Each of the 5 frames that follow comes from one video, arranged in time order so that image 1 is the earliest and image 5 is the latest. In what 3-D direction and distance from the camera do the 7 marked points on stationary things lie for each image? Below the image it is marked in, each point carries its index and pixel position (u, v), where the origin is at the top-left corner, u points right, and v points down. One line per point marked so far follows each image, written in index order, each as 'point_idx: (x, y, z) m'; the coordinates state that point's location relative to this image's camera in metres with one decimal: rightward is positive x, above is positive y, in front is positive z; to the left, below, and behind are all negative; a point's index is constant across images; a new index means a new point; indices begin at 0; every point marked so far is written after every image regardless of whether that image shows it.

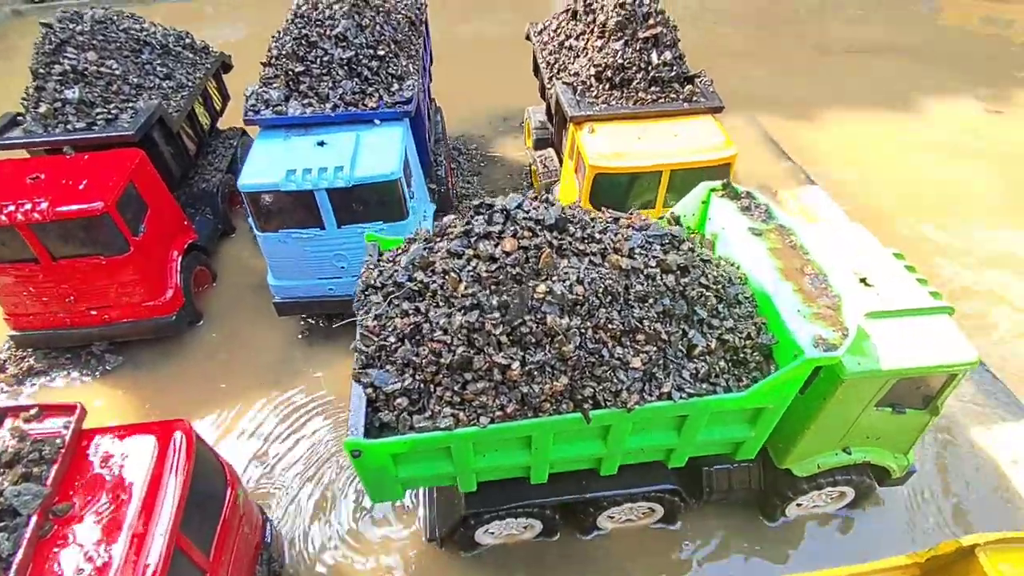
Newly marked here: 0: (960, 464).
0: (+3.3, -1.3, +4.7) m
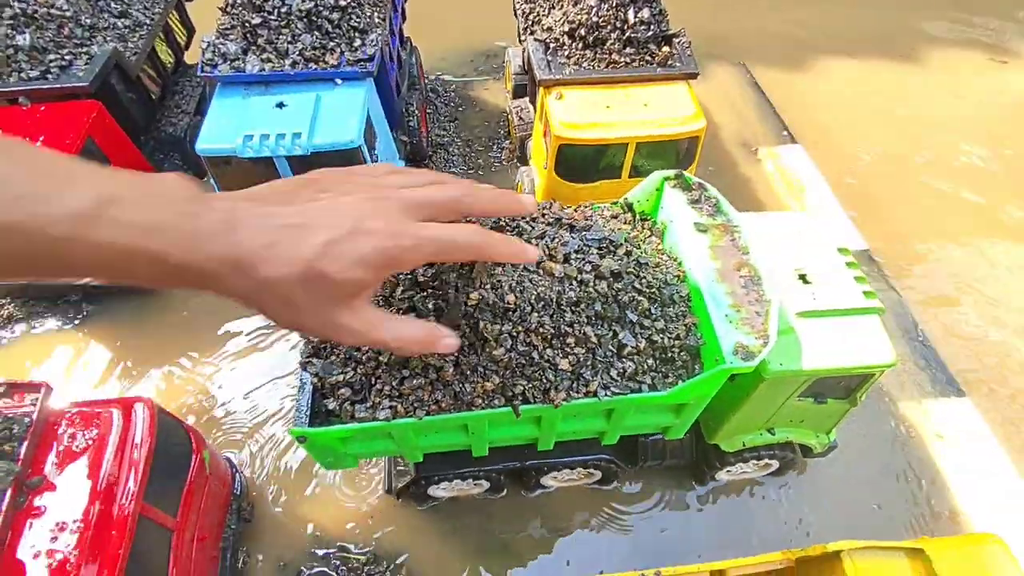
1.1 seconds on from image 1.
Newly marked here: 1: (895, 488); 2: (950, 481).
0: (+2.9, -1.2, +5.0) m
1: (+2.9, -1.5, +4.7) m
2: (+3.3, -1.4, +4.8) m
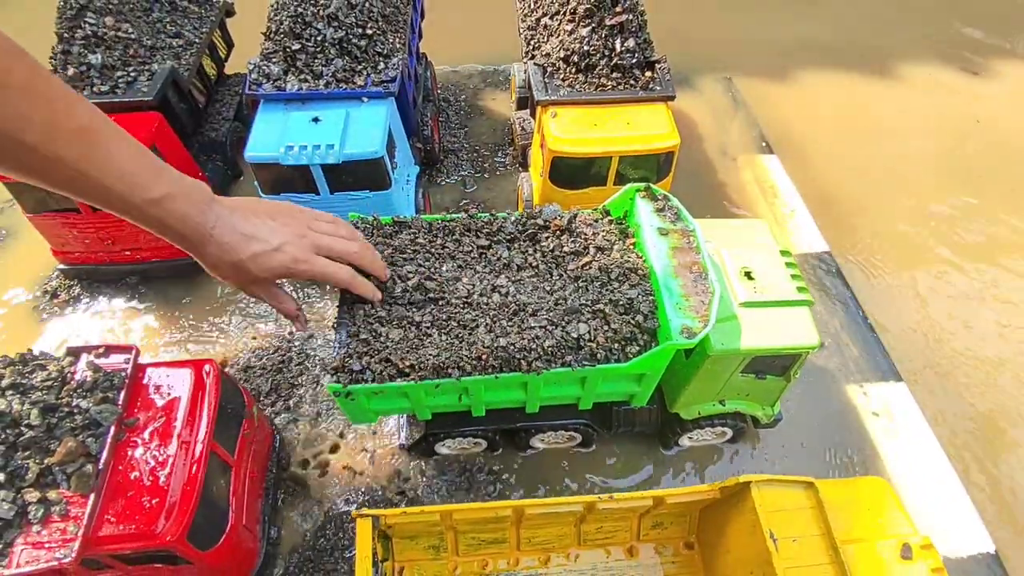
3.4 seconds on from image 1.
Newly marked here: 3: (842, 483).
0: (+2.9, -1.1, +5.8) m
1: (+2.8, -1.5, +5.5) m
2: (+3.2, -1.4, +5.5) m
3: (+2.0, -1.2, +3.8) m
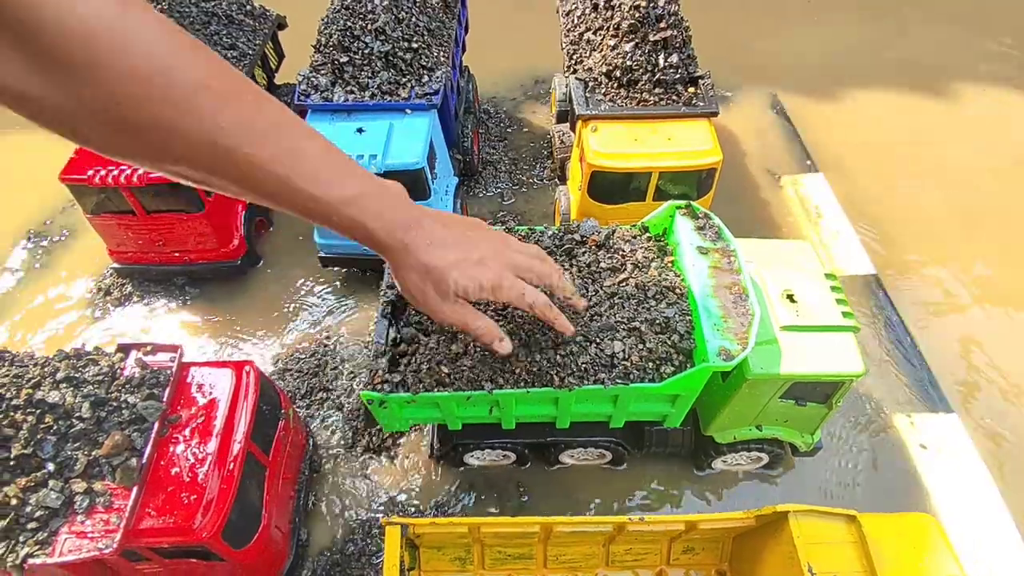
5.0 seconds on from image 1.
0: (+3.2, -1.3, +5.6) m
1: (+3.0, -1.7, +5.3) m
2: (+3.5, -1.6, +5.3) m
3: (+2.2, -1.3, +3.7) m
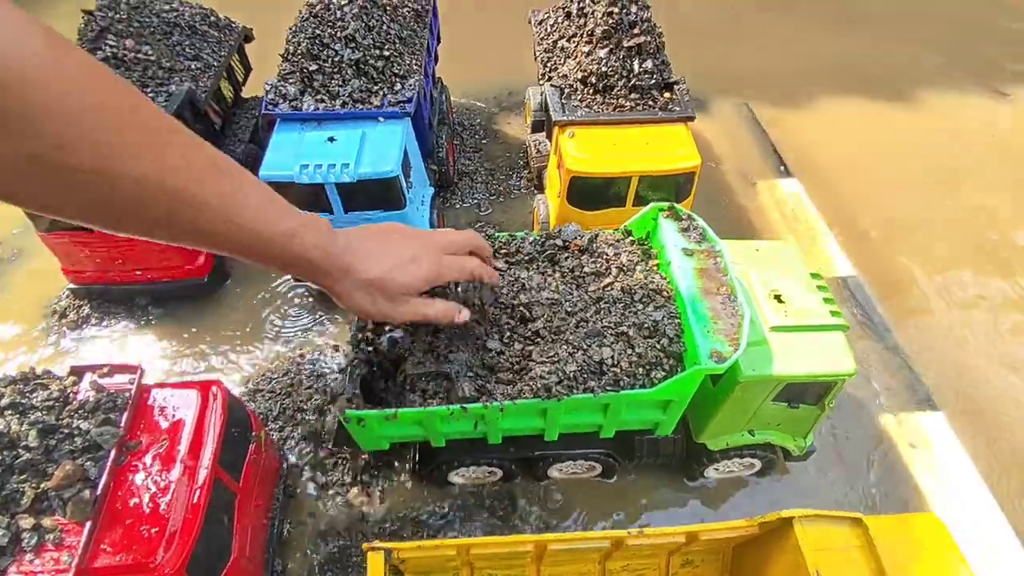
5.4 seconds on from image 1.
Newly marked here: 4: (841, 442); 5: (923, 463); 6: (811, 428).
0: (+3.0, -1.3, +5.5) m
1: (+2.9, -1.7, +5.2) m
2: (+3.4, -1.6, +5.3) m
3: (+2.1, -1.3, +3.6) m
4: (+2.9, -1.3, +5.5) m
5: (+3.5, -1.5, +5.4) m
6: (+2.2, -1.0, +4.6) m
